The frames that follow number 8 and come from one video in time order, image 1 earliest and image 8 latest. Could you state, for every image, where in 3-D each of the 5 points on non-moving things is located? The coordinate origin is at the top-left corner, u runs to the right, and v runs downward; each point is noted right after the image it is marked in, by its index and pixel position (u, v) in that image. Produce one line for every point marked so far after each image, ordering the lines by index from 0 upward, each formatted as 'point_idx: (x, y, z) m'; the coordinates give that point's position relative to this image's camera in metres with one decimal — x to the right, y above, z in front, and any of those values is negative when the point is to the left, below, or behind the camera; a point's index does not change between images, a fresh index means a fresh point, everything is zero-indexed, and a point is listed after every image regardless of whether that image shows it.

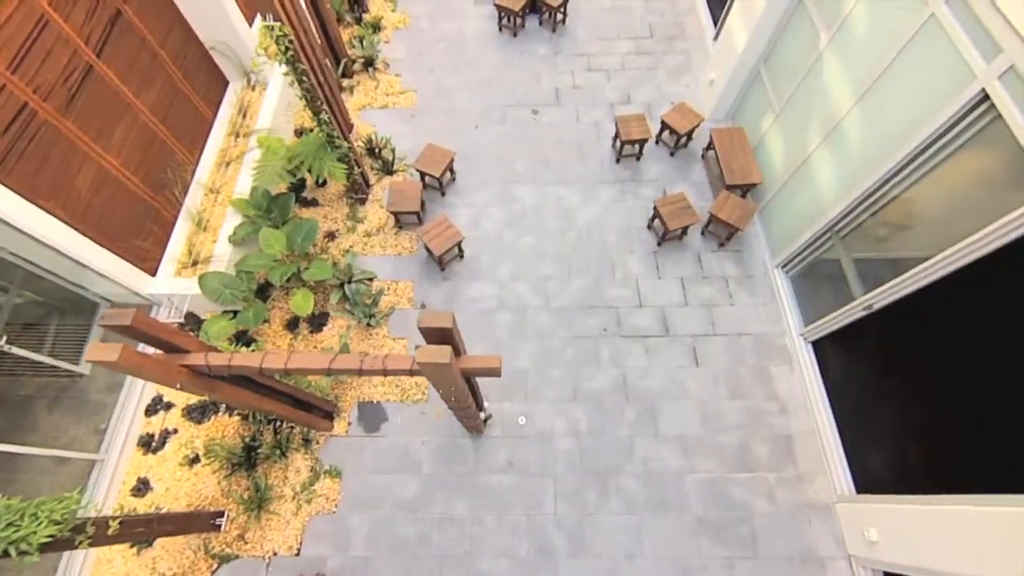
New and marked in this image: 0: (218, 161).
0: (-8.6, +3.8, +8.0) m
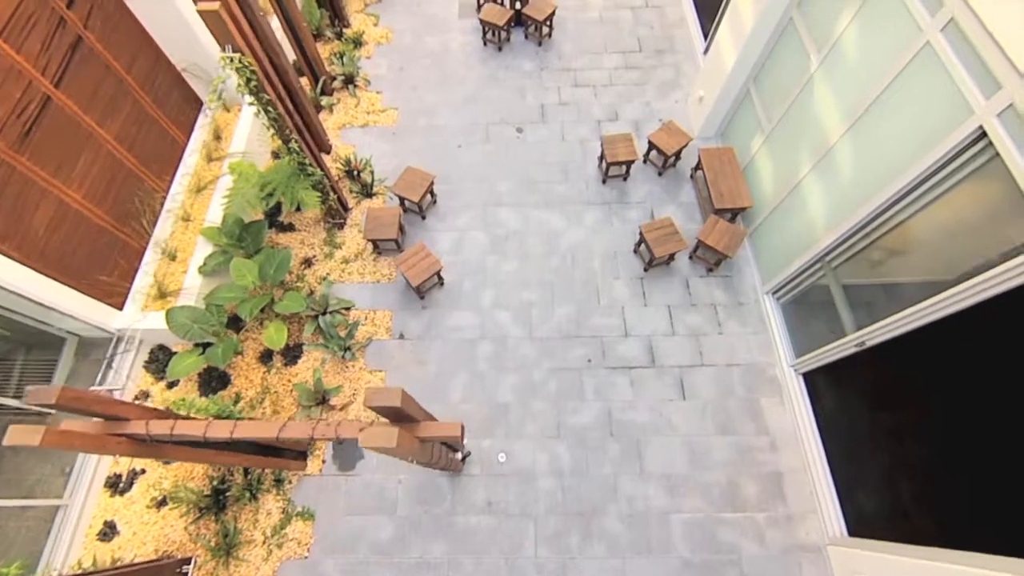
0: (-9.2, +2.9, +7.8) m
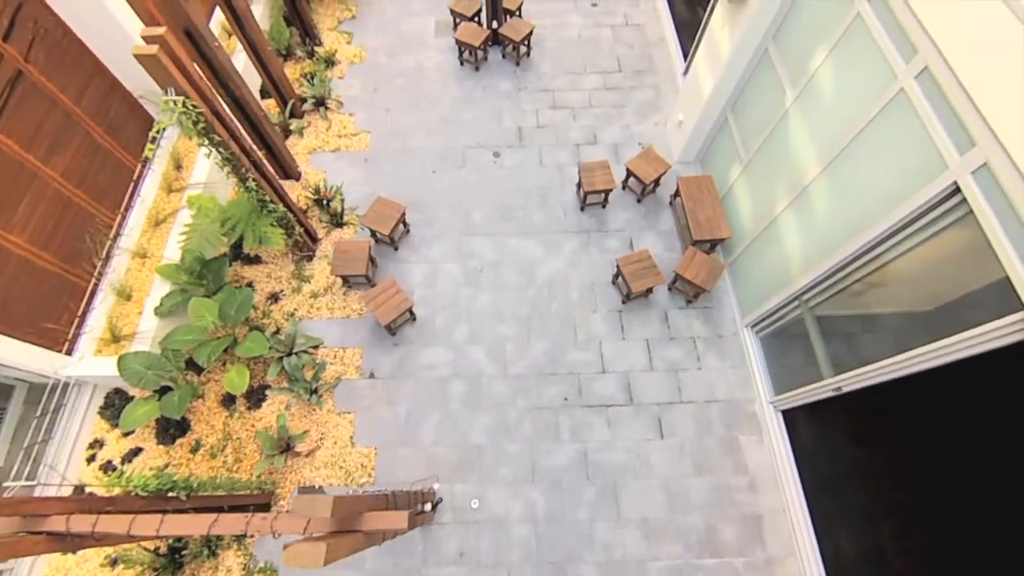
0: (-9.9, +1.9, +7.4) m
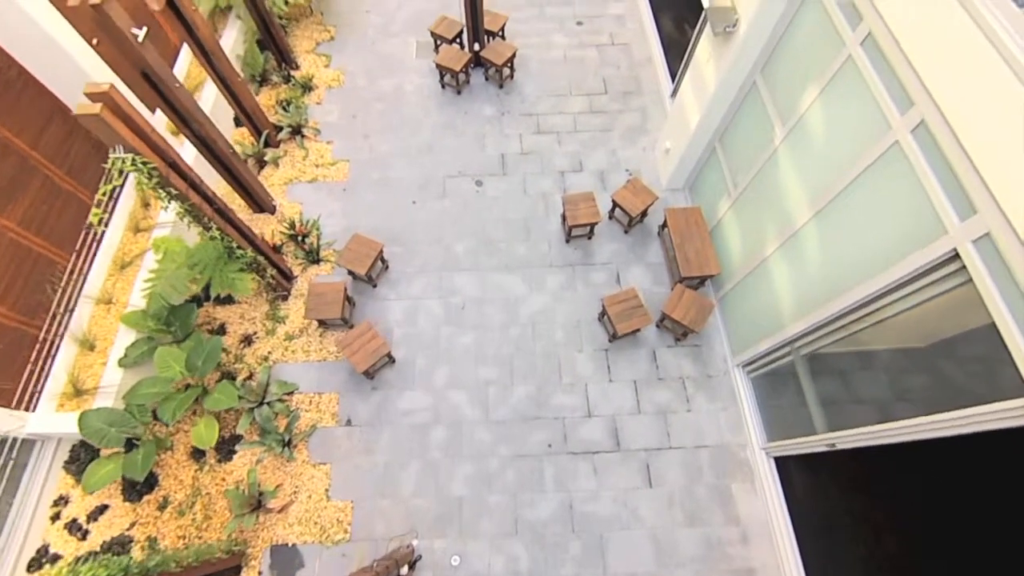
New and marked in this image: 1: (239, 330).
0: (-10.4, +0.6, +7.1) m
1: (-7.5, -1.2, +7.5) m
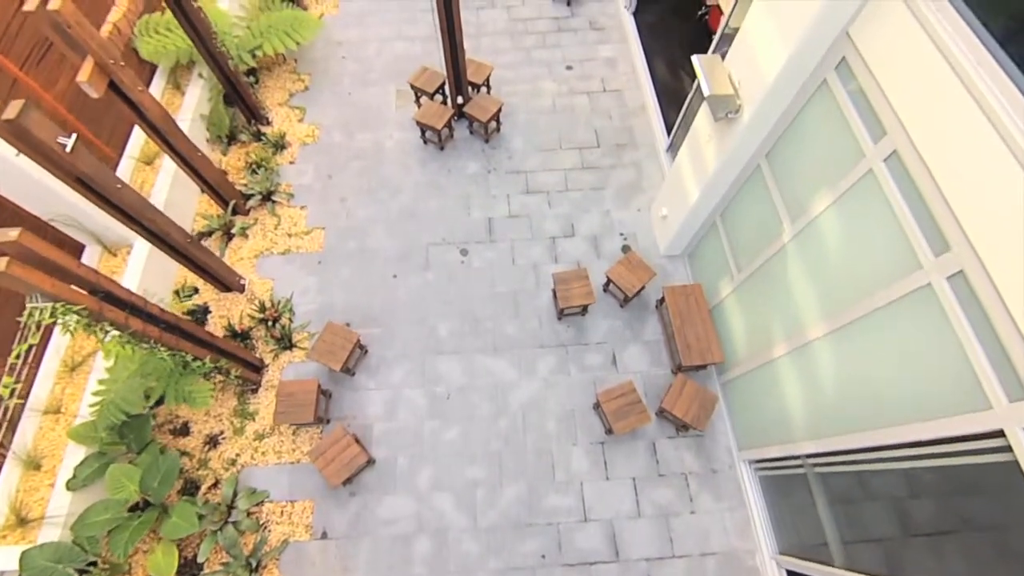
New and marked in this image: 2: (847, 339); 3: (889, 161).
0: (-10.8, -1.9, +6.5) m
1: (-7.8, -3.6, +6.9) m
2: (+5.6, -0.9, +4.6) m
3: (+5.5, +1.8, +4.0) m
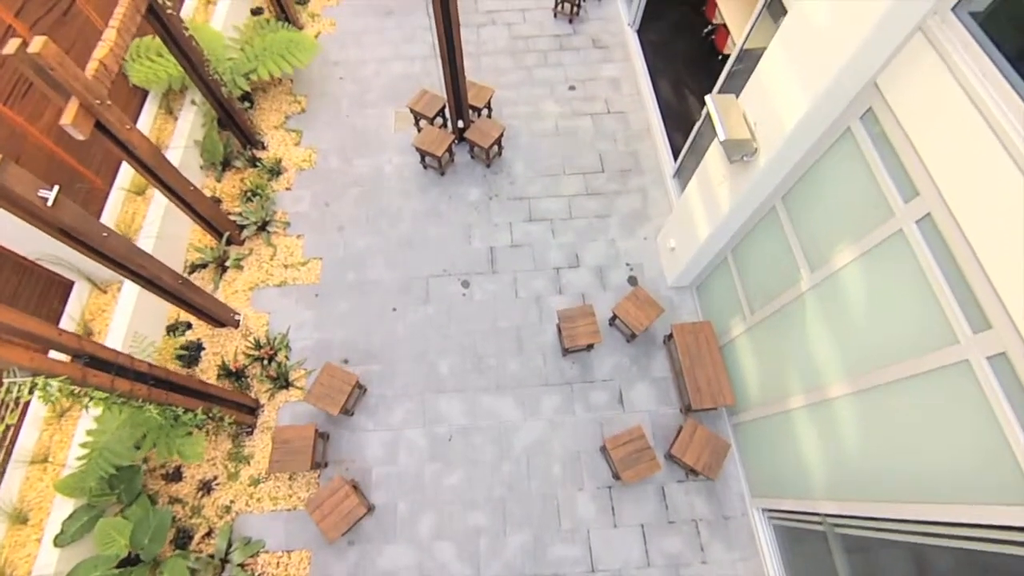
0: (-10.7, -2.8, +6.3) m
1: (-7.7, -4.6, +6.6) m
2: (+5.7, -1.8, +4.4) m
3: (+5.6, +0.9, +3.7) m
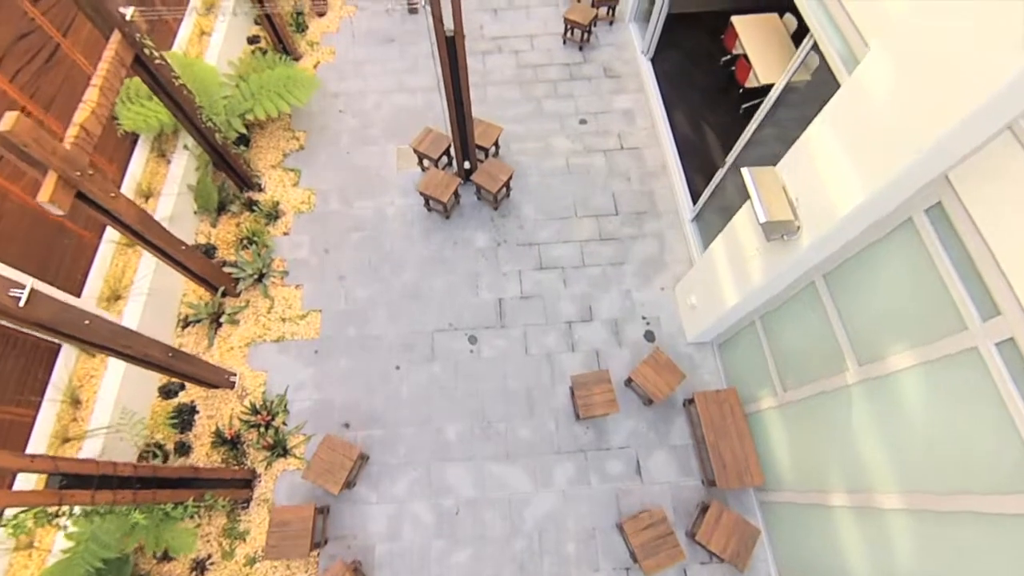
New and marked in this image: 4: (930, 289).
0: (-10.4, -4.4, +5.9) m
1: (-7.4, -6.1, +6.3) m
2: (+6.0, -3.4, +3.9) m
3: (+5.8, -0.7, +3.3) m
4: (+5.8, 0.0, +3.8) m
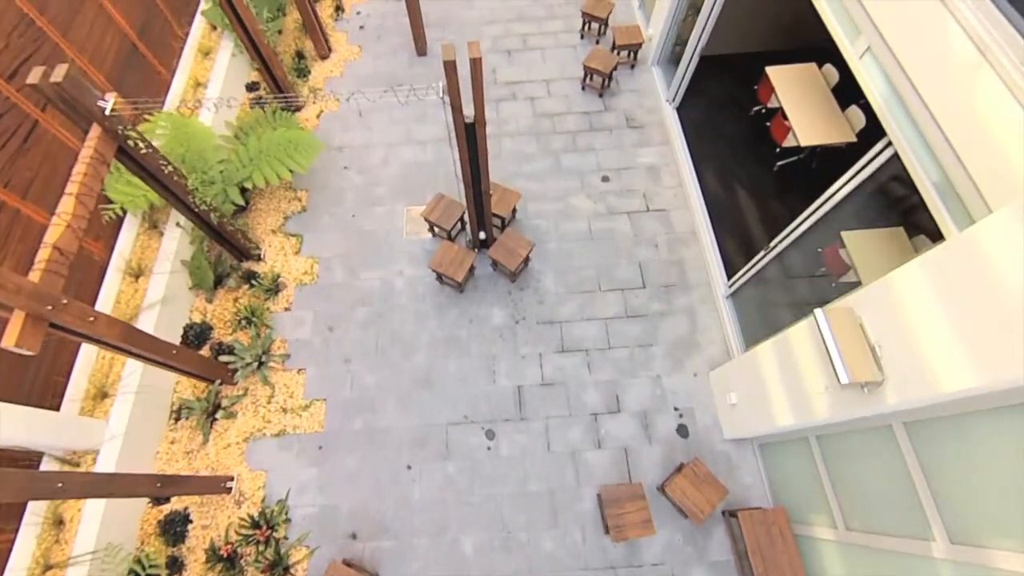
0: (-9.9, -6.7, +5.3) m
1: (-6.9, -8.4, +5.7) m
2: (+6.5, -5.7, +3.3) m
3: (+6.3, -3.0, +2.6) m
4: (+6.3, -2.3, +3.1) m
